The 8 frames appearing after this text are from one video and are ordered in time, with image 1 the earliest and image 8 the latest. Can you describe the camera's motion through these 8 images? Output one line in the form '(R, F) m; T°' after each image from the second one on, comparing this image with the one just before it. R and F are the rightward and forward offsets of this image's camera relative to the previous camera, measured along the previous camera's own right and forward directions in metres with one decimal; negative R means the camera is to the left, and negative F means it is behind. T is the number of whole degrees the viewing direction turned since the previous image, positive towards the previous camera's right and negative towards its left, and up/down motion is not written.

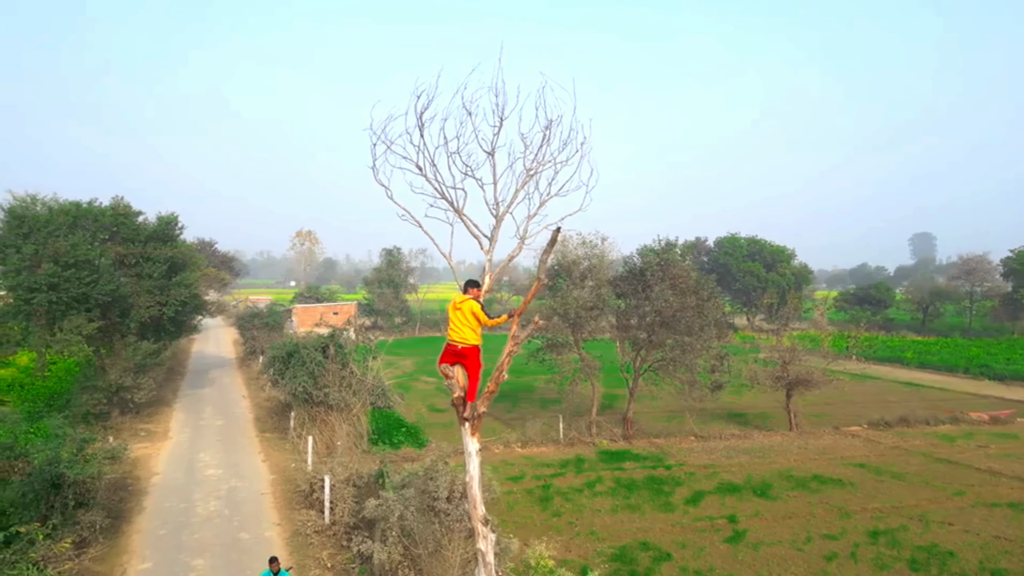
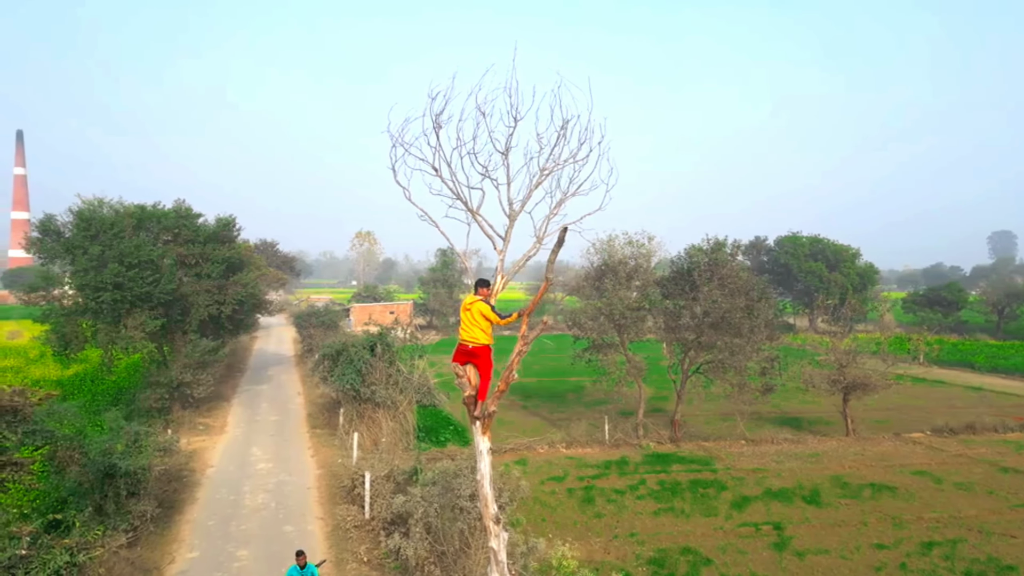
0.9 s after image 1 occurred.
(+0.3, +0.1) m; -4°
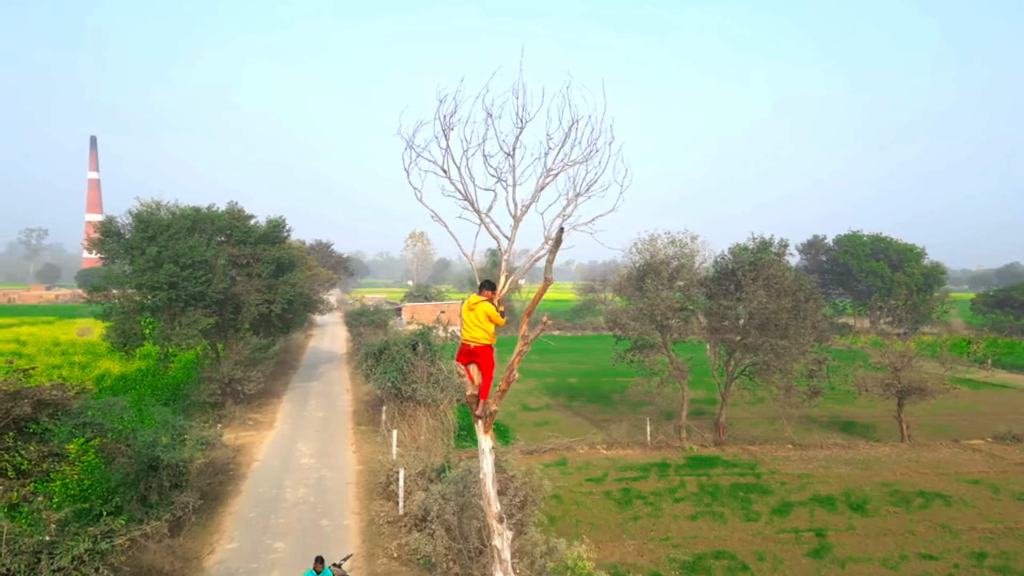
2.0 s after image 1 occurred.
(+0.3, +0.1) m; -4°
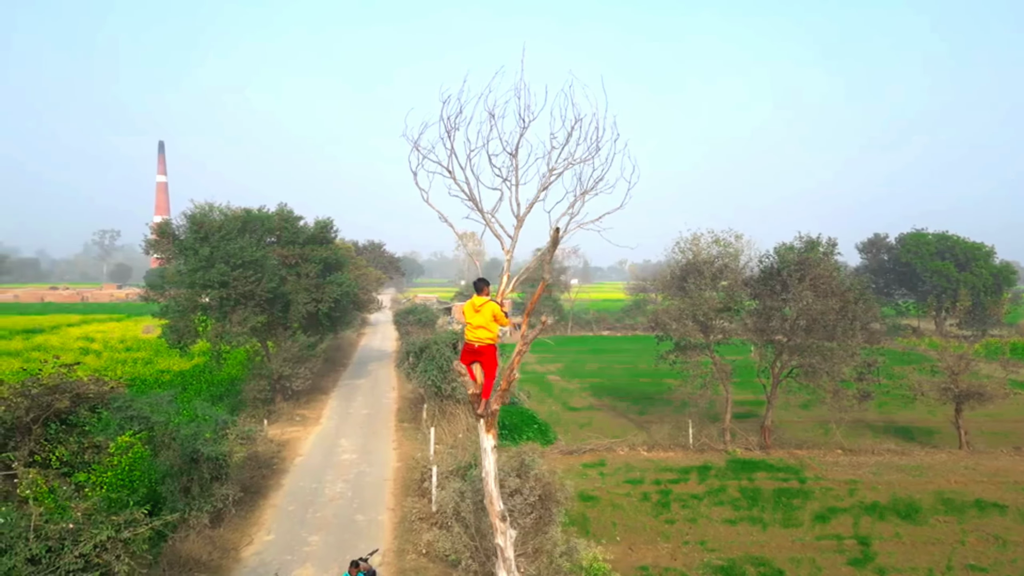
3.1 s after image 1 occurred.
(+0.3, 0.0) m; -4°
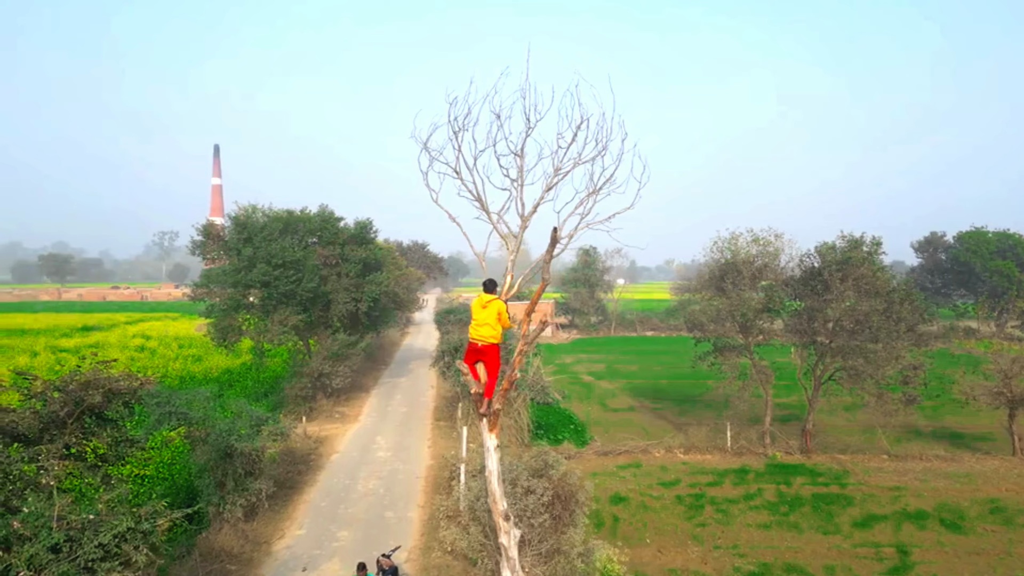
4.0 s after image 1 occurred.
(+0.3, 0.0) m; -3°
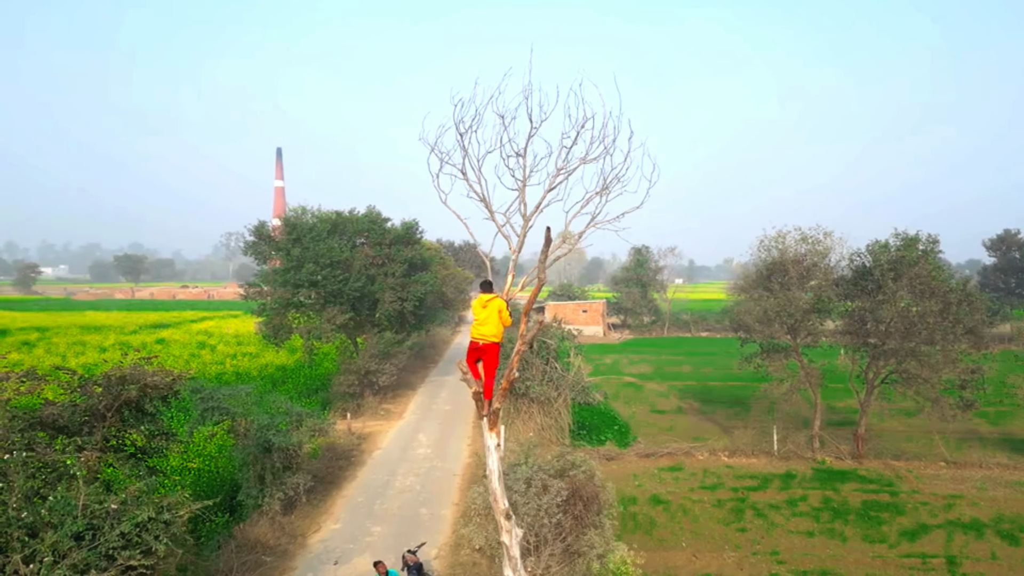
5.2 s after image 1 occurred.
(+0.3, 0.0) m; -4°
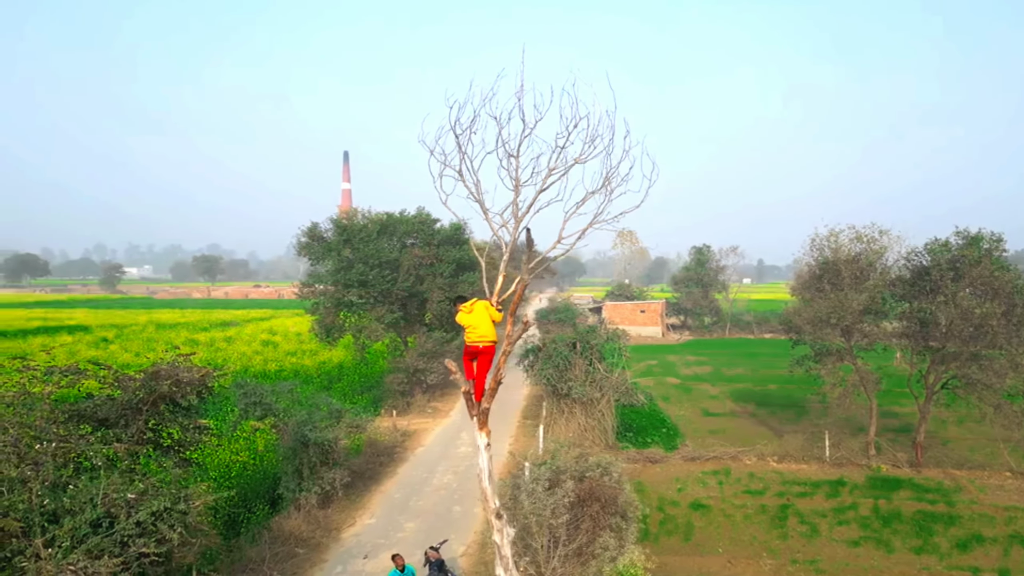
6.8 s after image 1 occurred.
(+0.5, -0.1) m; -4°
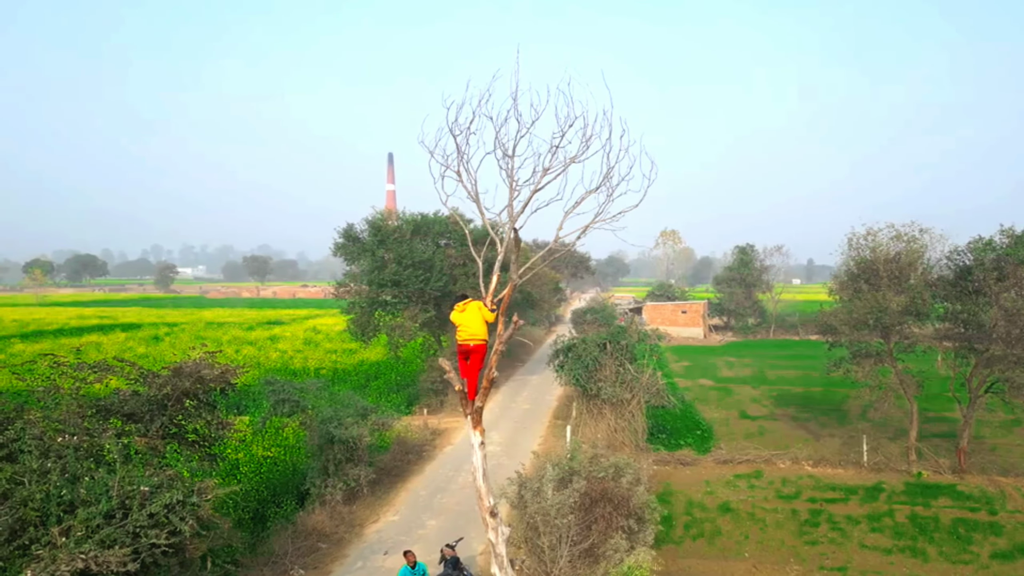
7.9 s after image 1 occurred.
(+0.3, -0.1) m; -3°
